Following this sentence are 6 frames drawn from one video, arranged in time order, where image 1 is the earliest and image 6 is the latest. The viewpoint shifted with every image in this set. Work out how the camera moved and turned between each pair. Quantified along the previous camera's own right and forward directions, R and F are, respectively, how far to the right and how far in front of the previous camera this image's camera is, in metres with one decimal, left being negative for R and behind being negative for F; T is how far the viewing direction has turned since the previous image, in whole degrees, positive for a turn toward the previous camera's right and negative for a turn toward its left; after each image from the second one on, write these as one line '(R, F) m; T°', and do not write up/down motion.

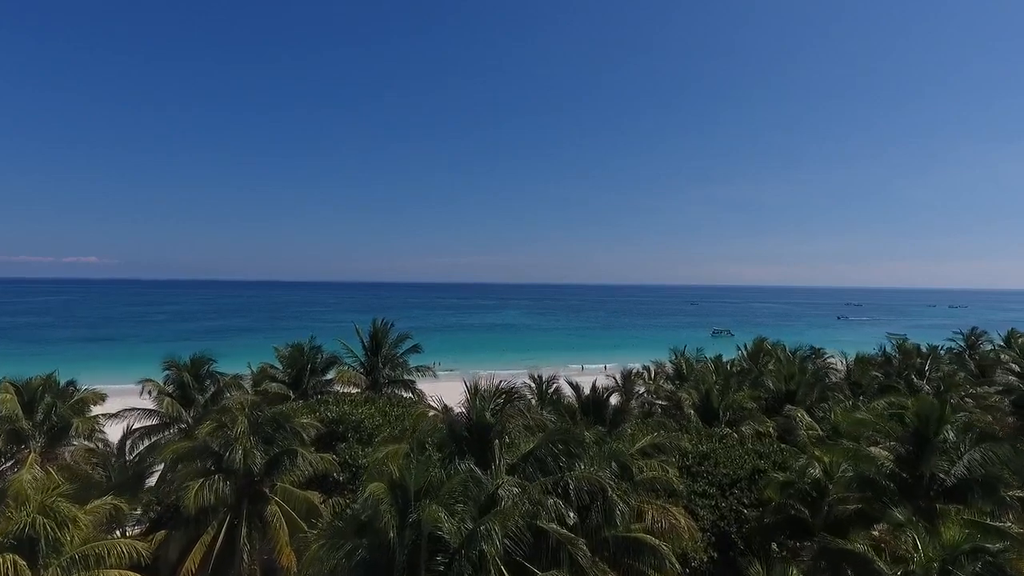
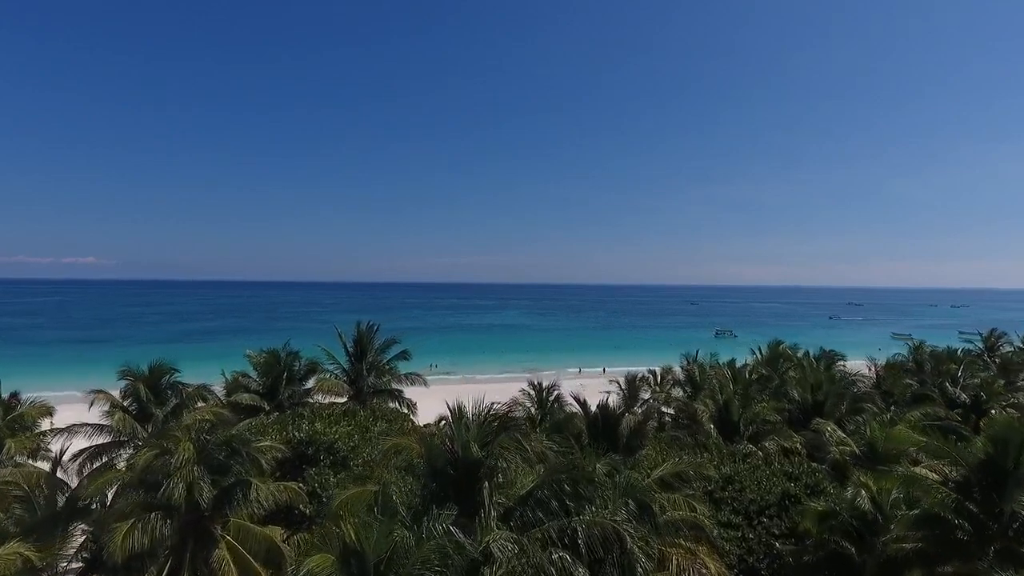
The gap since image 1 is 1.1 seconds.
(0.0, +1.6) m; 0°
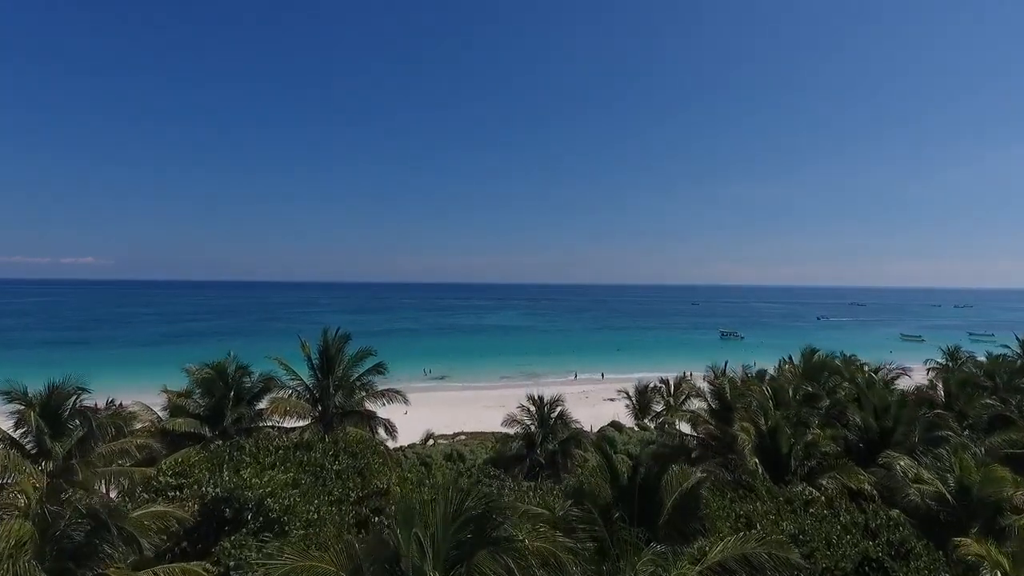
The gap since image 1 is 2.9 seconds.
(0.0, +2.9) m; 0°
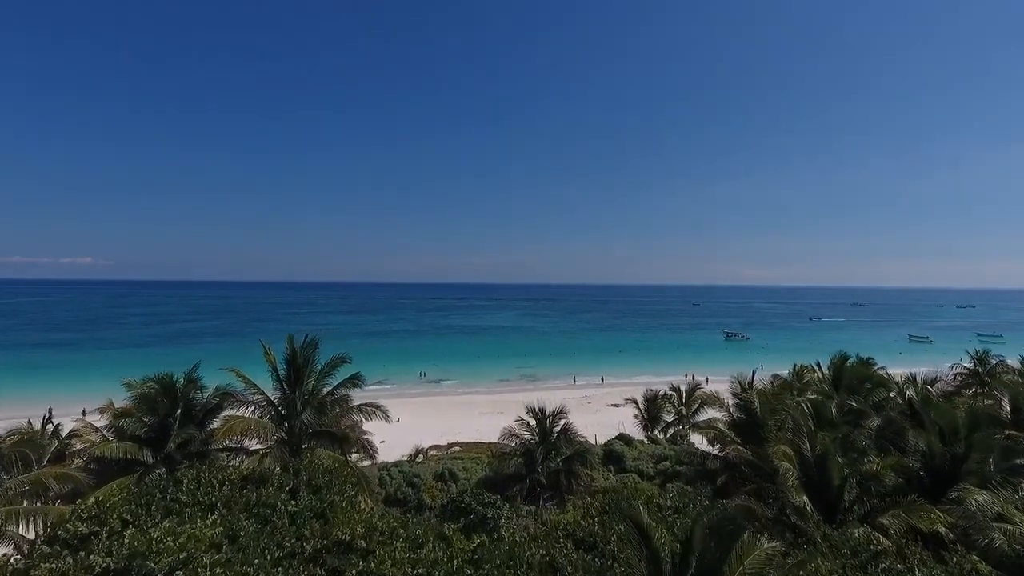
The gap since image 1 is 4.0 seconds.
(0.0, +2.0) m; 0°
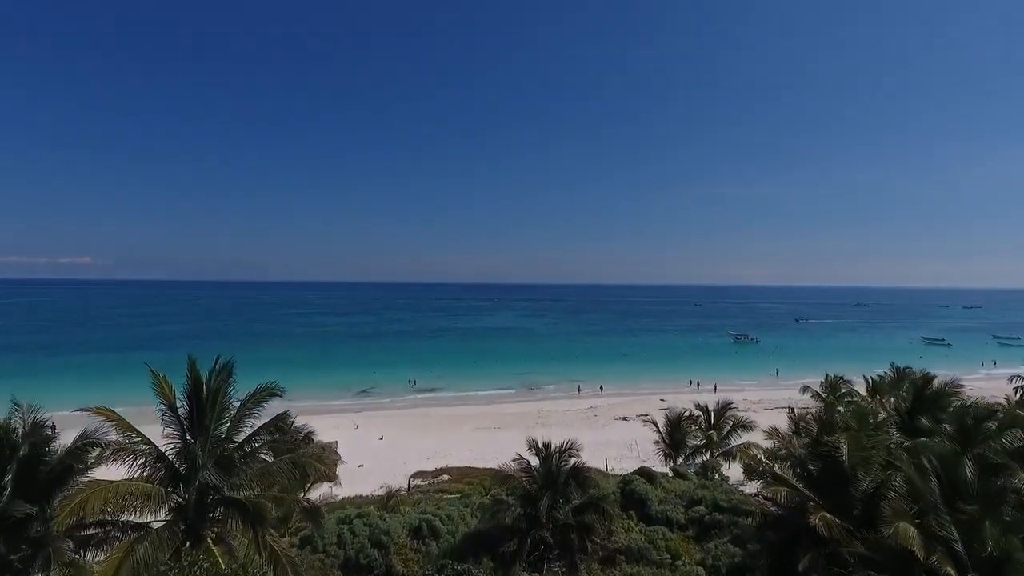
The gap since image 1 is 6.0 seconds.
(0.0, +3.7) m; 0°
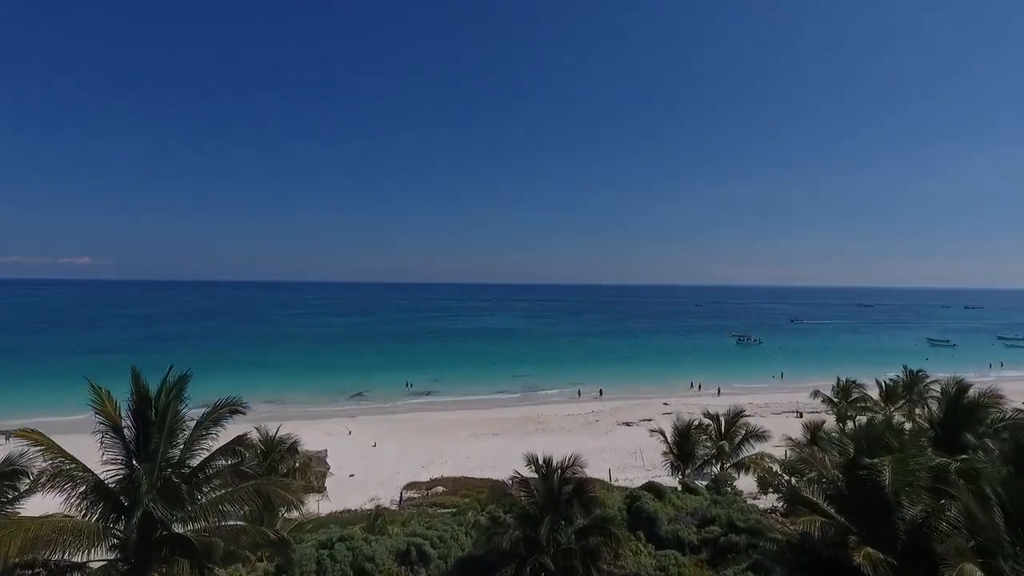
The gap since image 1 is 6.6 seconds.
(0.0, +1.2) m; 0°
